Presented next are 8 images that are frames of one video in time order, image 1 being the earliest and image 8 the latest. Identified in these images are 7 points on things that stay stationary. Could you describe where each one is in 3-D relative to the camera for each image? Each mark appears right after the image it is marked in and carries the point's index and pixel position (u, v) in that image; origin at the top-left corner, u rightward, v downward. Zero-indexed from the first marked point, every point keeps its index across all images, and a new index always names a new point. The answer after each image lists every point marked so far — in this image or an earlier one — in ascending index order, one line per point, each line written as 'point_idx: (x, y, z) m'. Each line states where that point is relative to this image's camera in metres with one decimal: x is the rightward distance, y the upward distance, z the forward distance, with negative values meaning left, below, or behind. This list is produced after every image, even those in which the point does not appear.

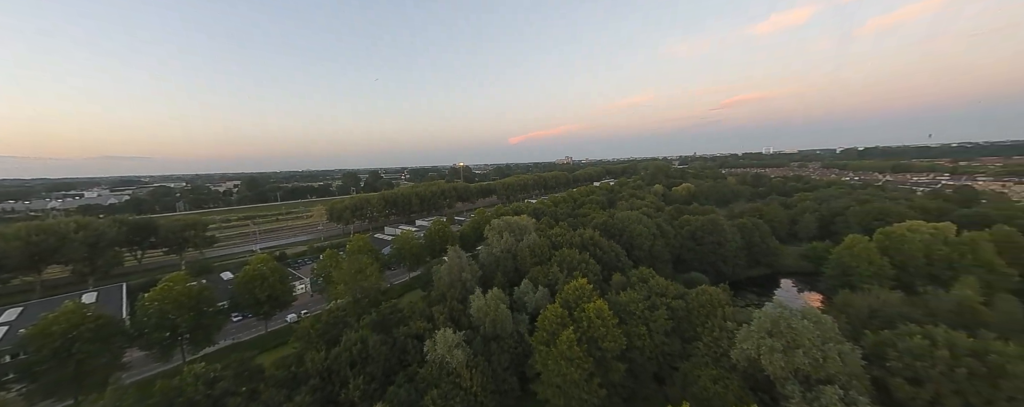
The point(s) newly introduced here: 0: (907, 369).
0: (+16.9, -7.0, +13.3) m
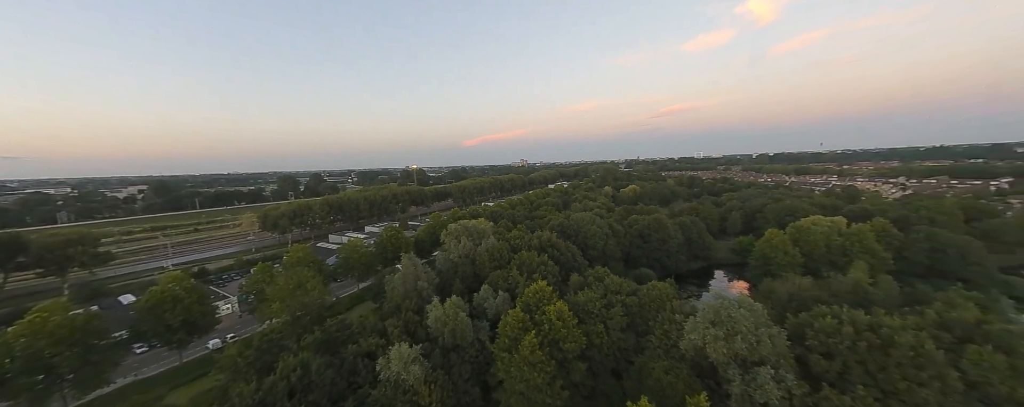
0: (+15.2, -6.9, +15.1) m
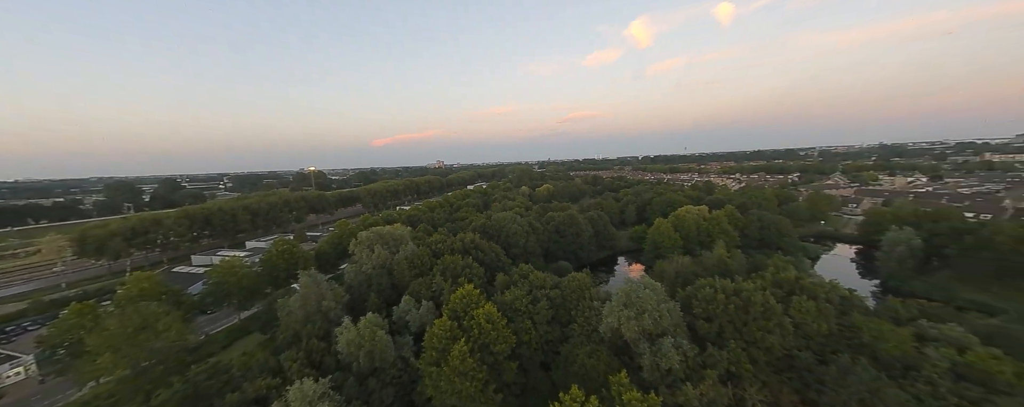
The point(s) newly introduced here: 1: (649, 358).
0: (+11.3, -6.3, +18.1) m
1: (+6.8, -7.6, +15.1) m
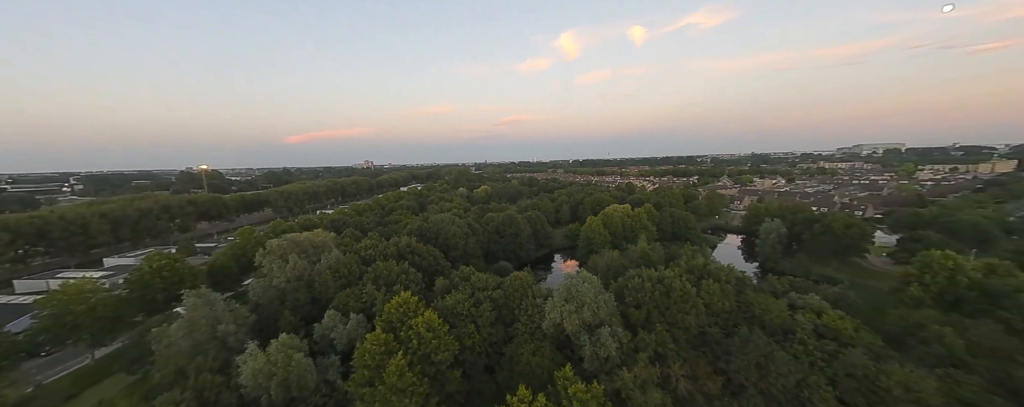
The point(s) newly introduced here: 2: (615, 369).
0: (+7.7, -6.1, +19.5) m
1: (+3.9, -7.4, +15.7) m
2: (+5.1, -8.2, +15.2) m
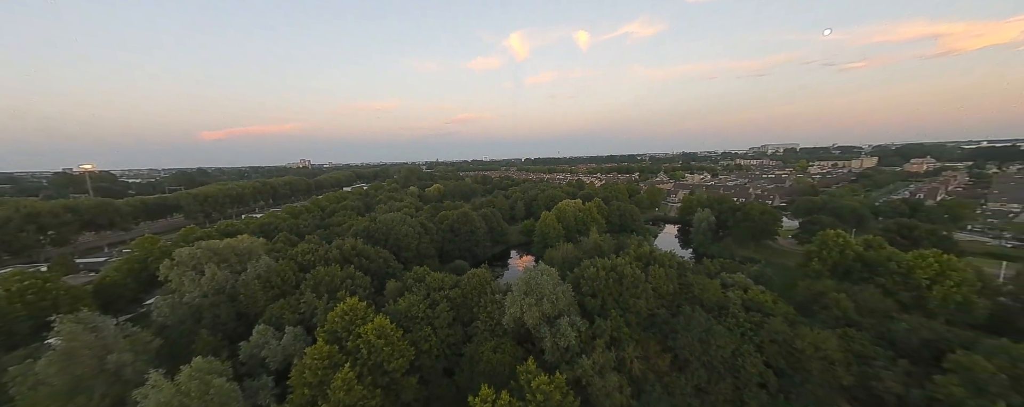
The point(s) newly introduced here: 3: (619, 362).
0: (+5.1, -5.6, +20.0) m
1: (+1.9, -7.0, +15.7) m
2: (+3.1, -7.7, +15.4) m
3: (+5.8, -8.6, +16.6) m
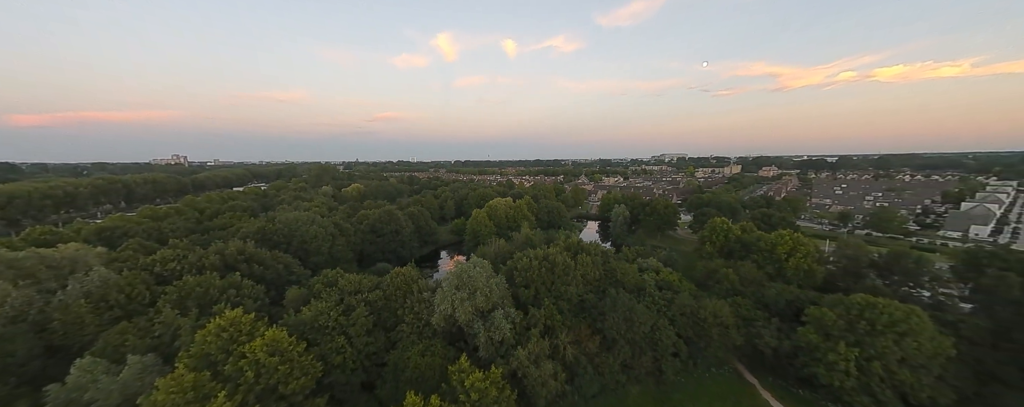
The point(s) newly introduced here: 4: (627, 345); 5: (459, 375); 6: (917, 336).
0: (+0.7, -4.9, +19.8) m
1: (-1.4, -6.4, +14.8) m
2: (-0.1, -7.1, +14.8) m
3: (+2.2, -7.9, +16.6) m
4: (+6.5, -8.0, +17.3) m
5: (-2.1, -6.9, +12.3) m
6: (+19.4, -6.4, +14.7) m
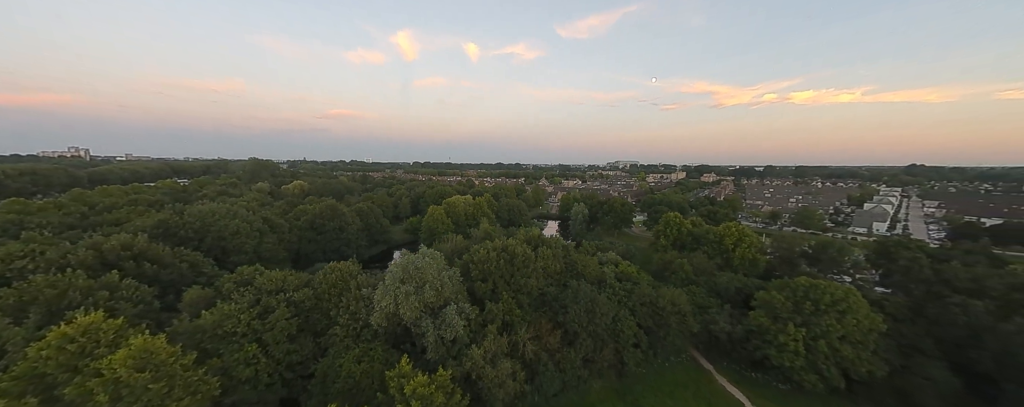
0: (-2.0, -4.2, +18.2) m
1: (-3.4, -5.6, +13.0) m
2: (-2.1, -6.3, +13.1) m
3: (0.0, -7.1, +15.2) m
4: (+4.1, -7.2, +16.4) m
5: (-3.8, -6.1, +10.4) m
6: (+17.3, -5.6, +15.5) m
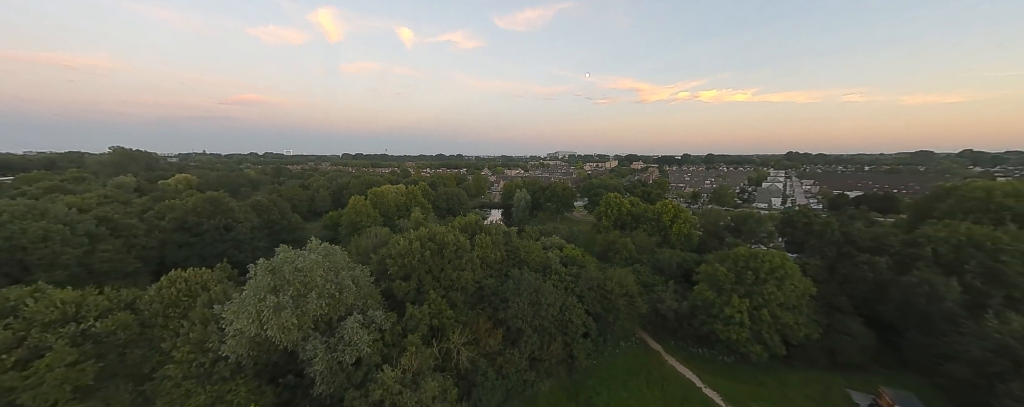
0: (-5.4, -3.2, +14.8) m
1: (-5.8, -4.8, +9.5) m
2: (-4.5, -5.4, +9.9) m
3: (-2.8, -6.1, +12.3) m
4: (+1.1, -6.0, +14.2) m
5: (-5.7, -5.4, +6.9) m
6: (+14.1, -3.9, +15.6) m
